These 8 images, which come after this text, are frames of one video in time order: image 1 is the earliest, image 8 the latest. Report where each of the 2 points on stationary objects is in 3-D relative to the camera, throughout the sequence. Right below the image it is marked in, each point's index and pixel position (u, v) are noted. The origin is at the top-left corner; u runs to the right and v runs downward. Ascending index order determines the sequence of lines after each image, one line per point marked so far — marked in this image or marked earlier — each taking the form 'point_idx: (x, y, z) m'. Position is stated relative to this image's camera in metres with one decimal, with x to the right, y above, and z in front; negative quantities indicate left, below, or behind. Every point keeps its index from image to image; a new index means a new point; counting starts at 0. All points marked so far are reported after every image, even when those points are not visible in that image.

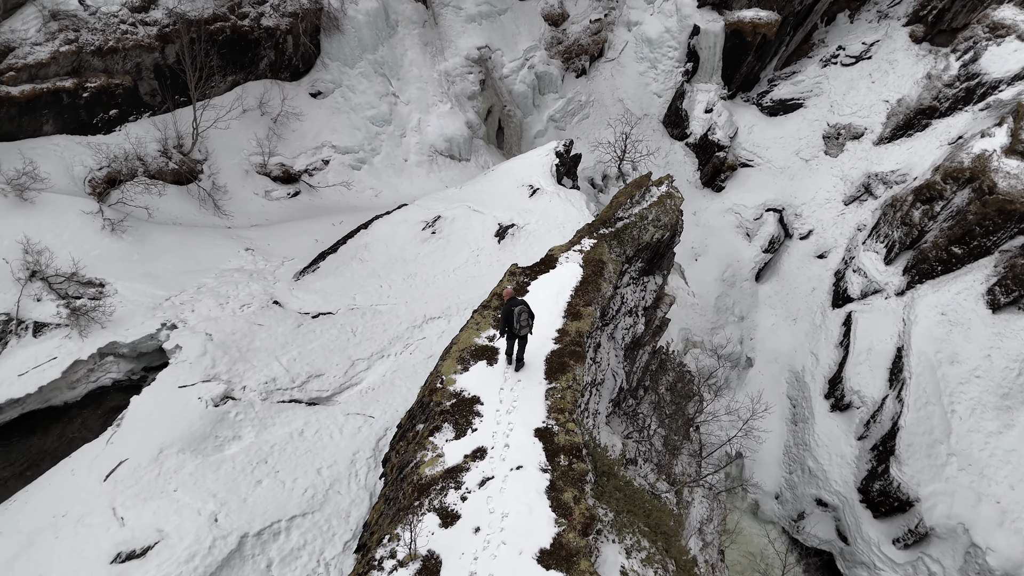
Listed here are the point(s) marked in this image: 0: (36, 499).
0: (-7.3, -3.2, +11.2) m
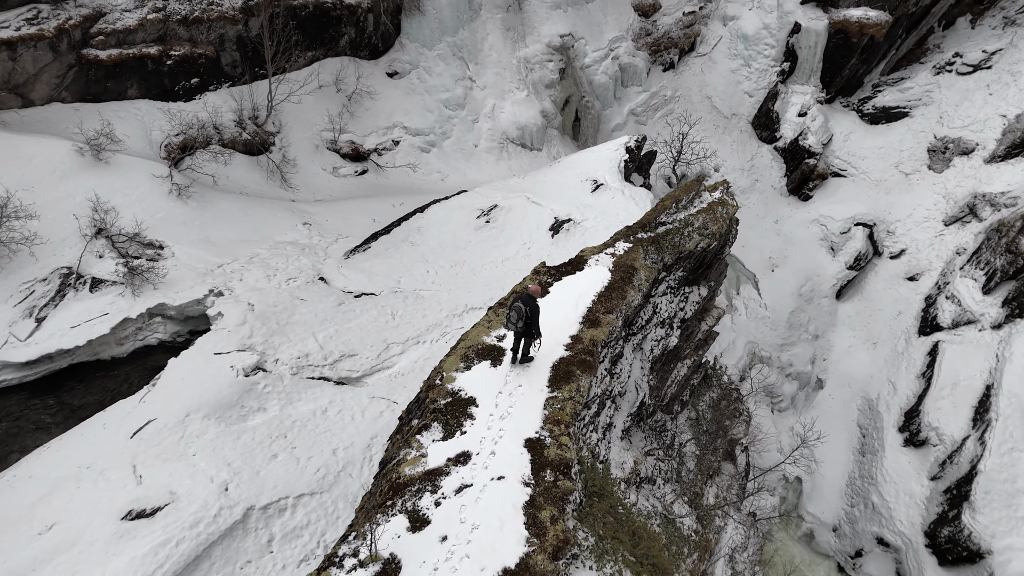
0: (-7.1, -2.6, +11.7) m
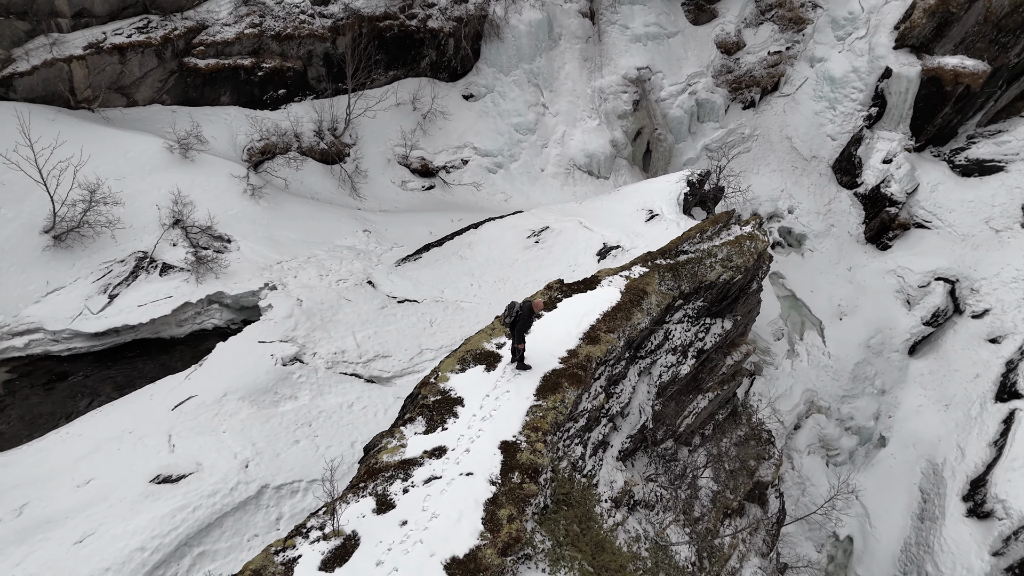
0: (-6.9, -2.2, +12.9) m
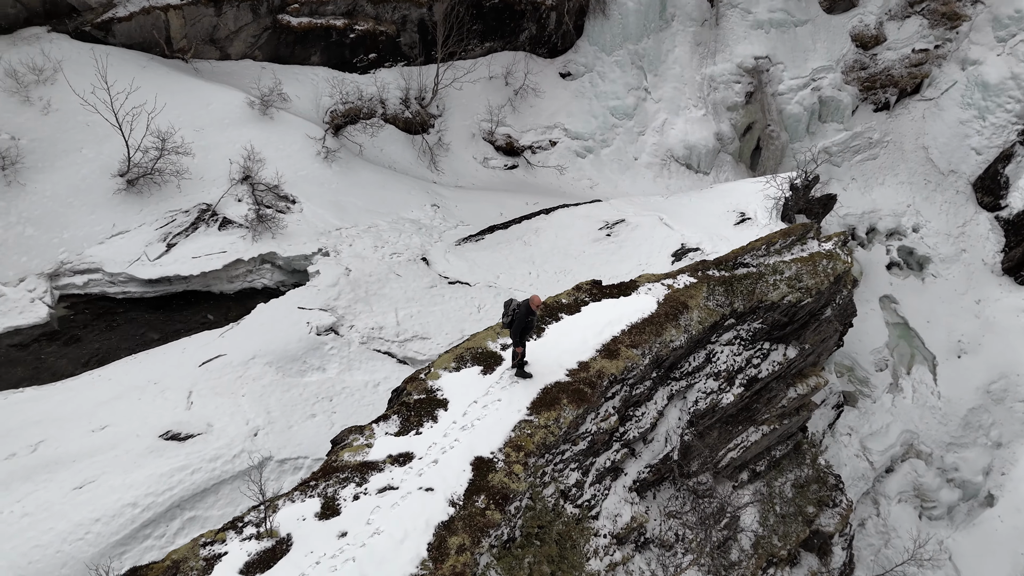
0: (-6.4, -1.3, +12.9) m
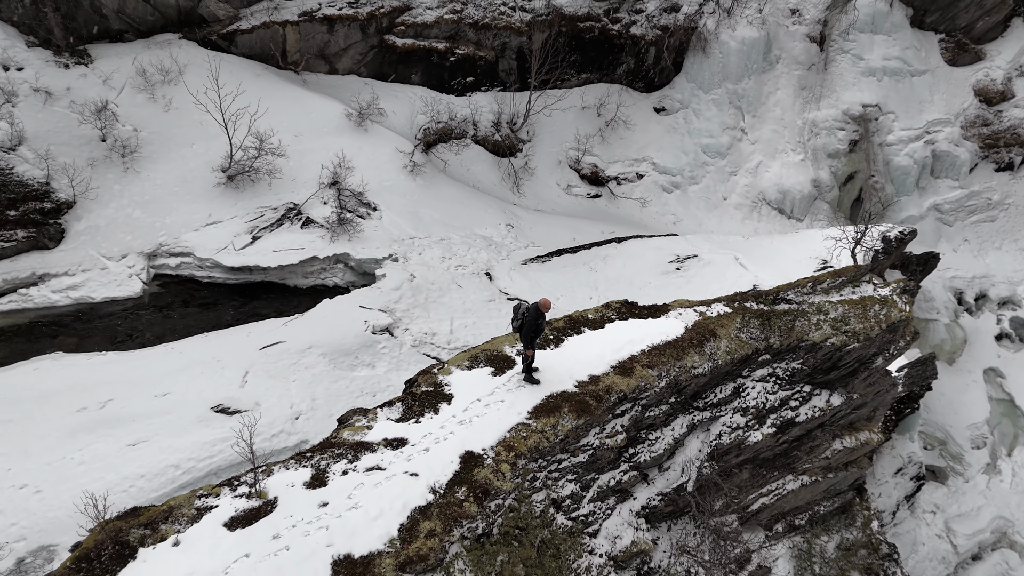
0: (-5.6, -1.0, +13.8) m
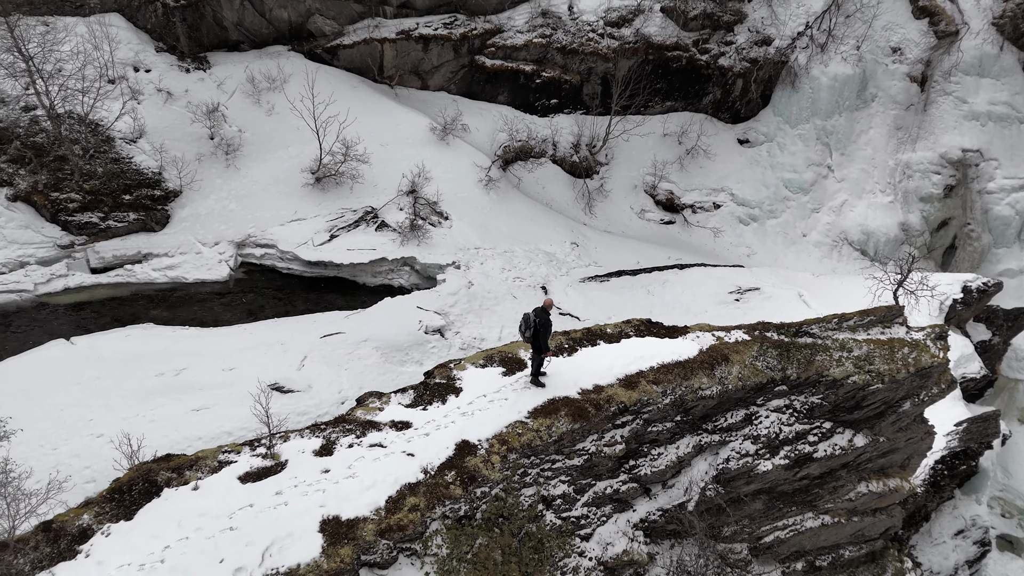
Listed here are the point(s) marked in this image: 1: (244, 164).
0: (-4.7, -0.8, +15.0) m
1: (-6.8, +3.1, +18.6) m
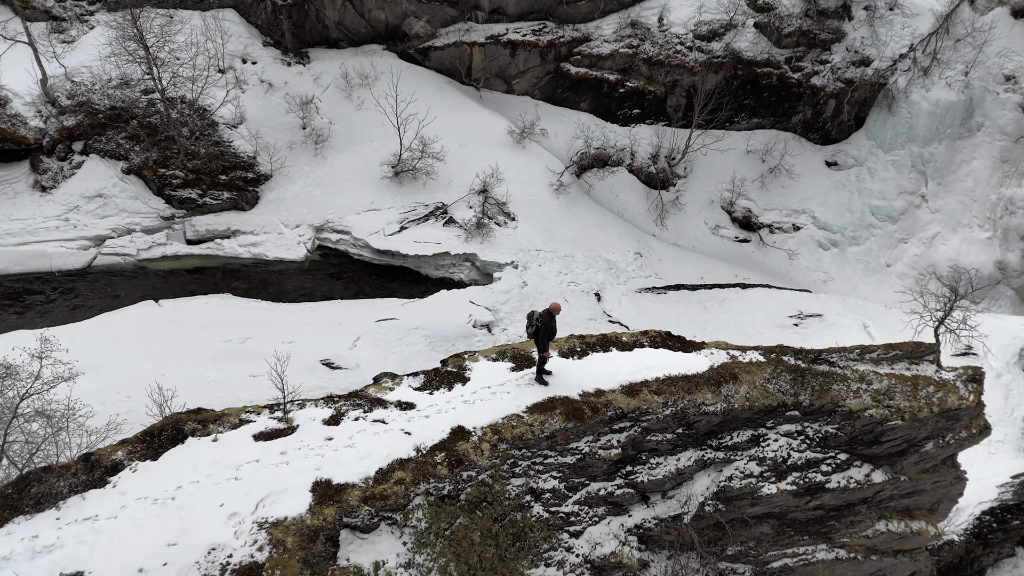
0: (-3.6, -0.4, +16.0) m
1: (-4.9, +3.6, +19.8) m
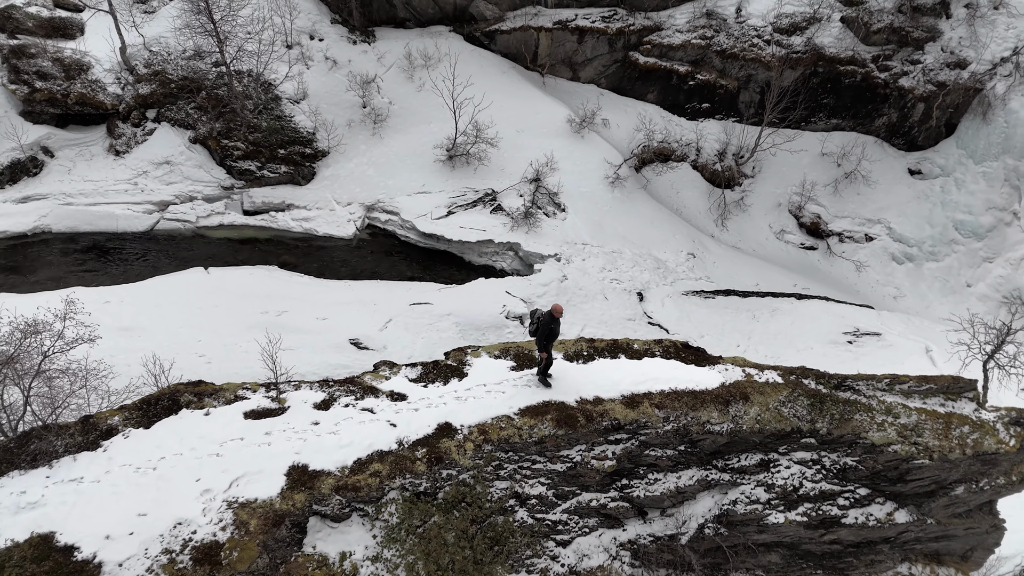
0: (-2.8, 0.0, +16.1) m
1: (-3.4, +4.2, +19.9) m
